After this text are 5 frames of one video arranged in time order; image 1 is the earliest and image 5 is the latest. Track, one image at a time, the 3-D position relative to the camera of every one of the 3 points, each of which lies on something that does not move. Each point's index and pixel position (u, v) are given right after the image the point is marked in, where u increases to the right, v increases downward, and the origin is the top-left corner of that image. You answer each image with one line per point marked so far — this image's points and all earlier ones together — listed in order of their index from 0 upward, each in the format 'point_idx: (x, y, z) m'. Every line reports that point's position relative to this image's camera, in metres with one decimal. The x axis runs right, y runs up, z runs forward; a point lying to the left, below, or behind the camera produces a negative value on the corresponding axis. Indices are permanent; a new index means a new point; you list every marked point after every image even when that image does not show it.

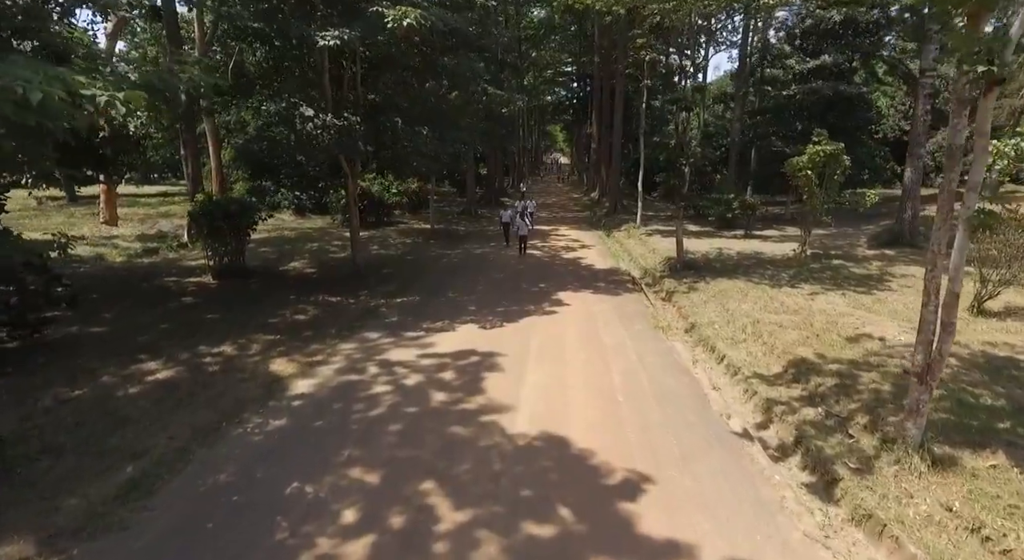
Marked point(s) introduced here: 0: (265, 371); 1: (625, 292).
0: (-3.5, -1.3, +8.0) m
1: (+2.7, -0.4, +13.3) m
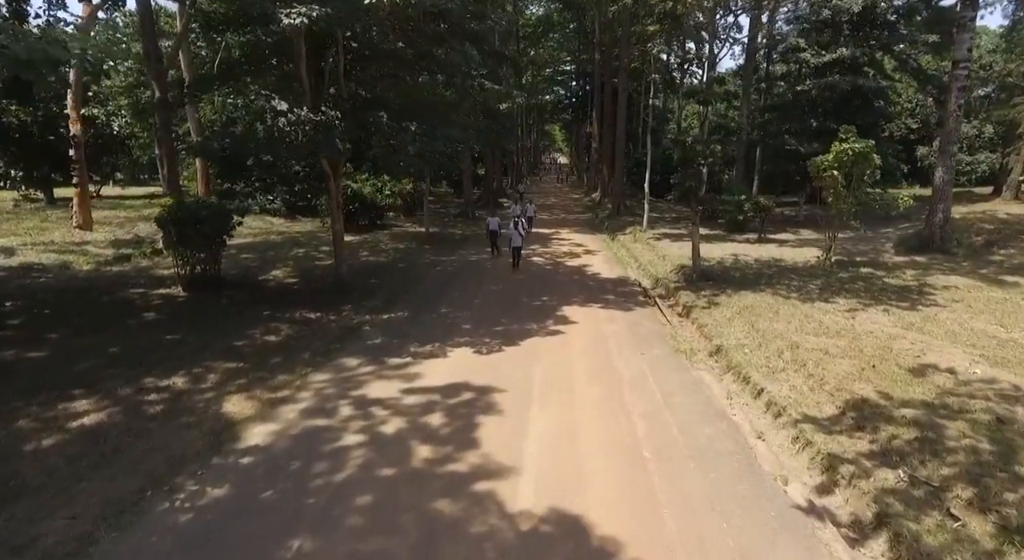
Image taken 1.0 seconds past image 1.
0: (-3.5, -1.6, +6.6) m
1: (+2.7, -0.6, +12.0) m
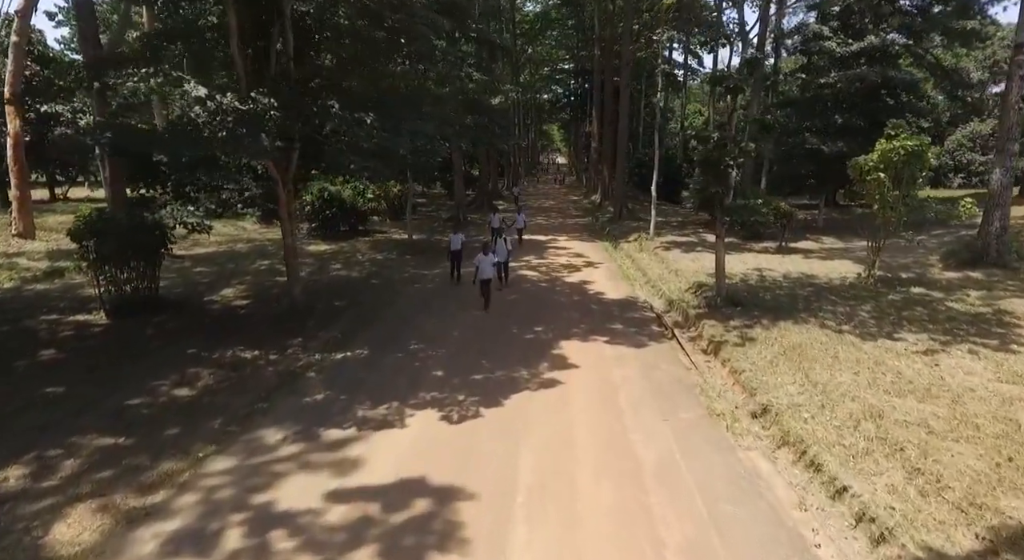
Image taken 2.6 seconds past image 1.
0: (-3.7, -2.1, +4.4) m
1: (+2.4, -1.1, +9.8) m
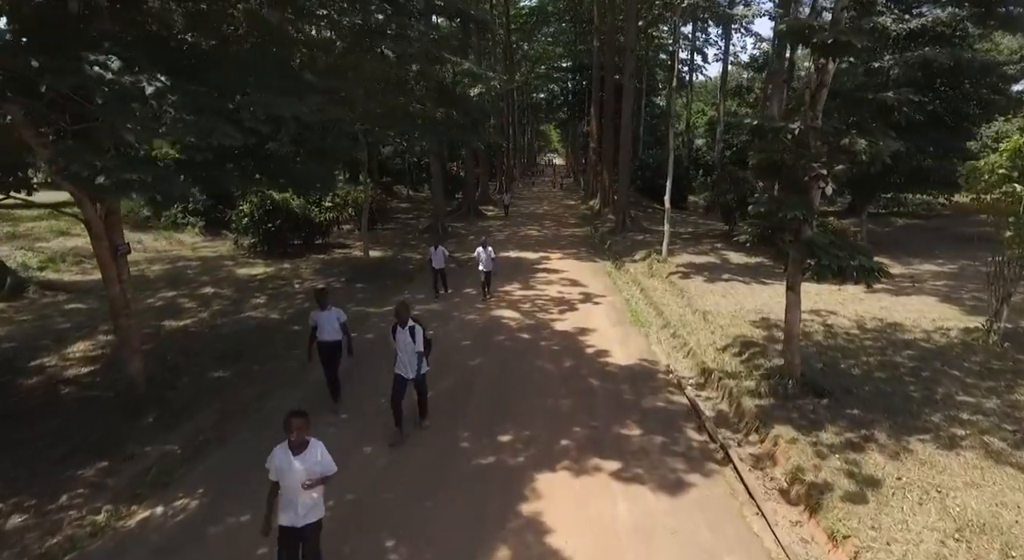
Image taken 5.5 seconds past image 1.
0: (-4.3, -2.9, +0.3) m
1: (+1.9, -2.0, +5.8) m
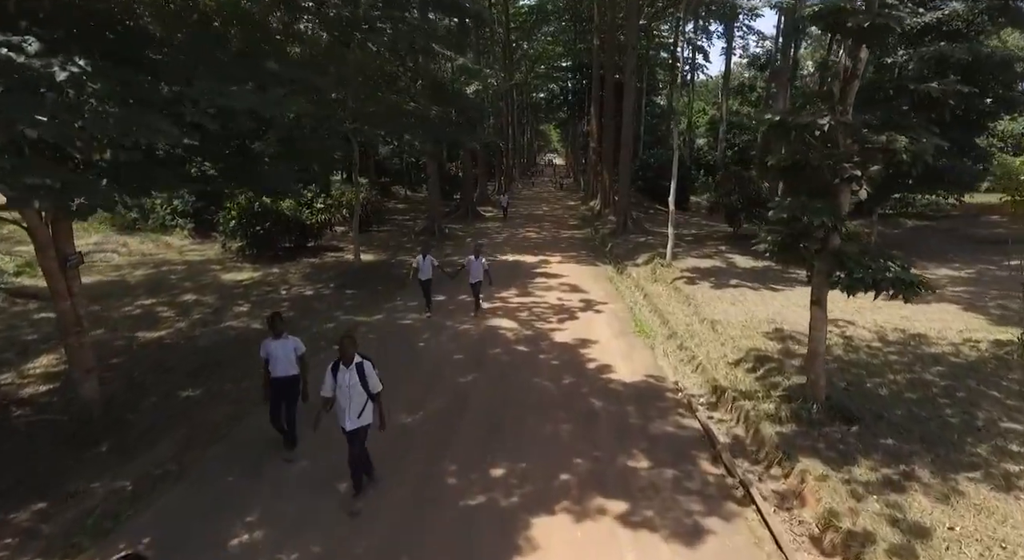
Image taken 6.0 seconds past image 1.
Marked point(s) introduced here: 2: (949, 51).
0: (-4.3, -3.1, -0.4) m
1: (+1.8, -2.2, +5.0) m
2: (+12.2, +6.4, +15.8) m
